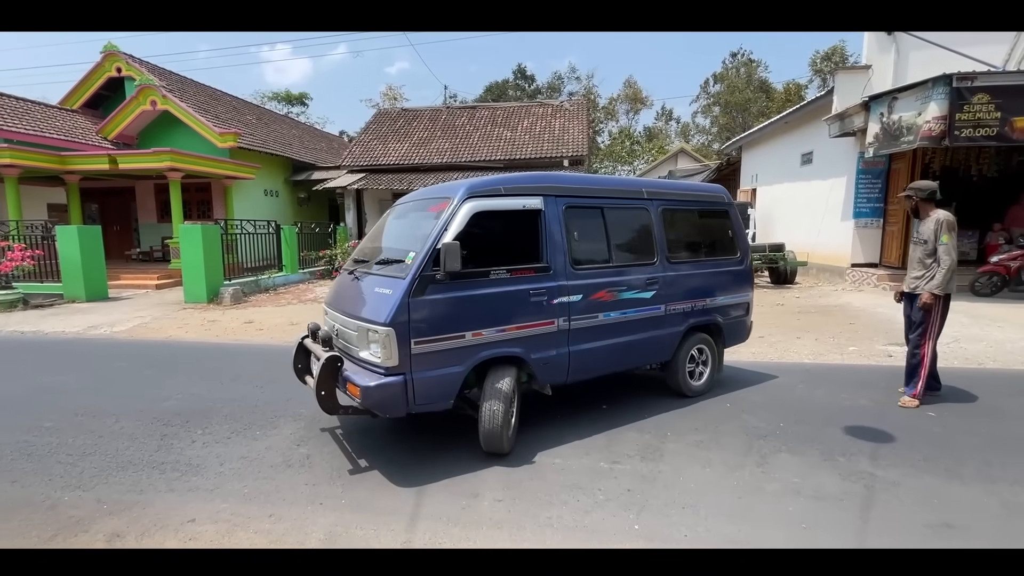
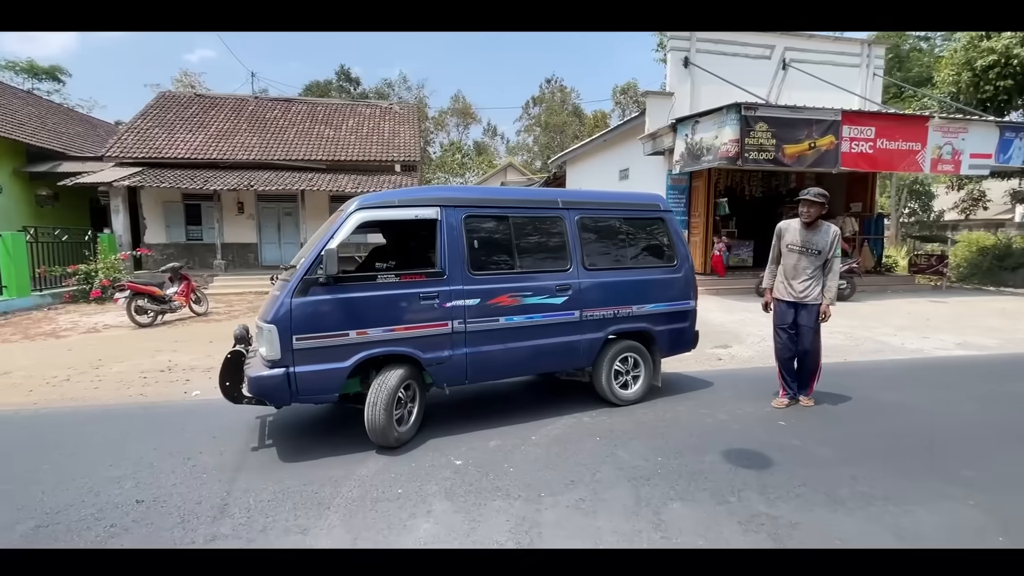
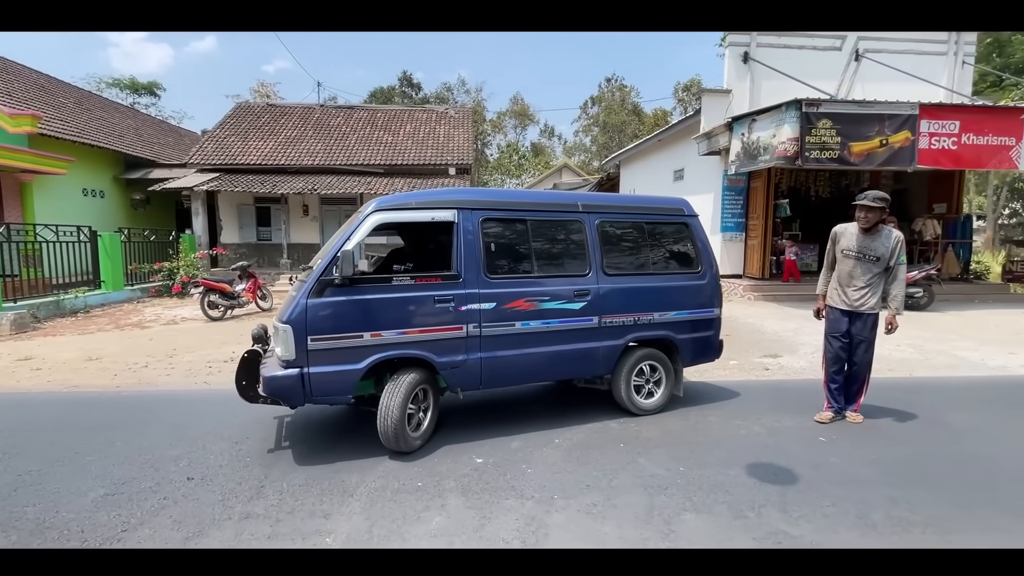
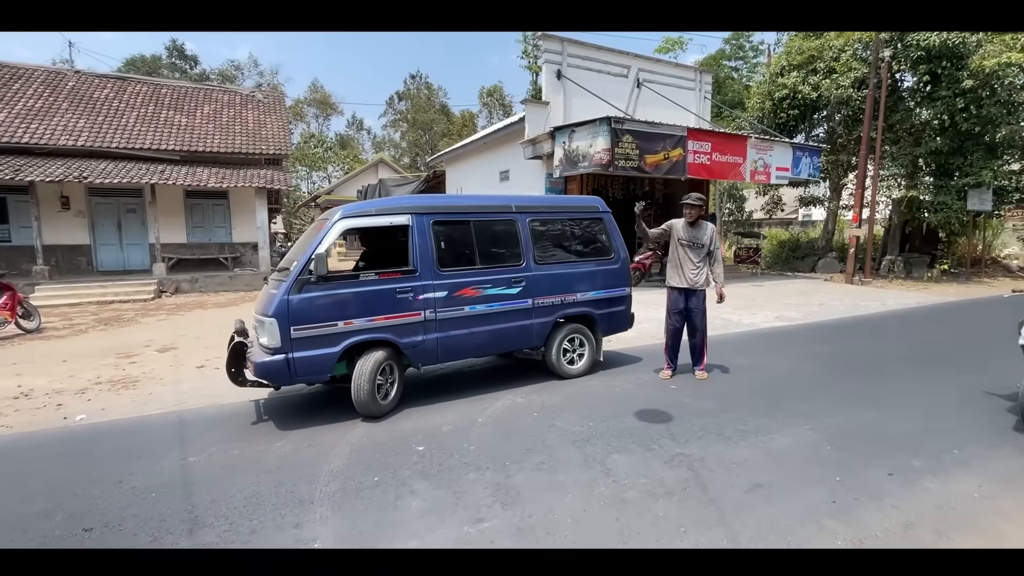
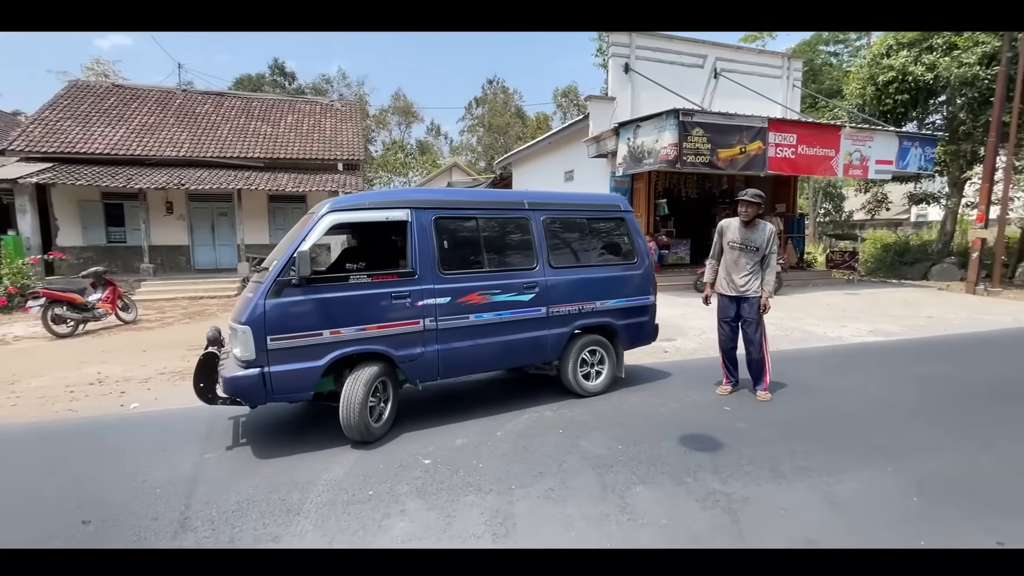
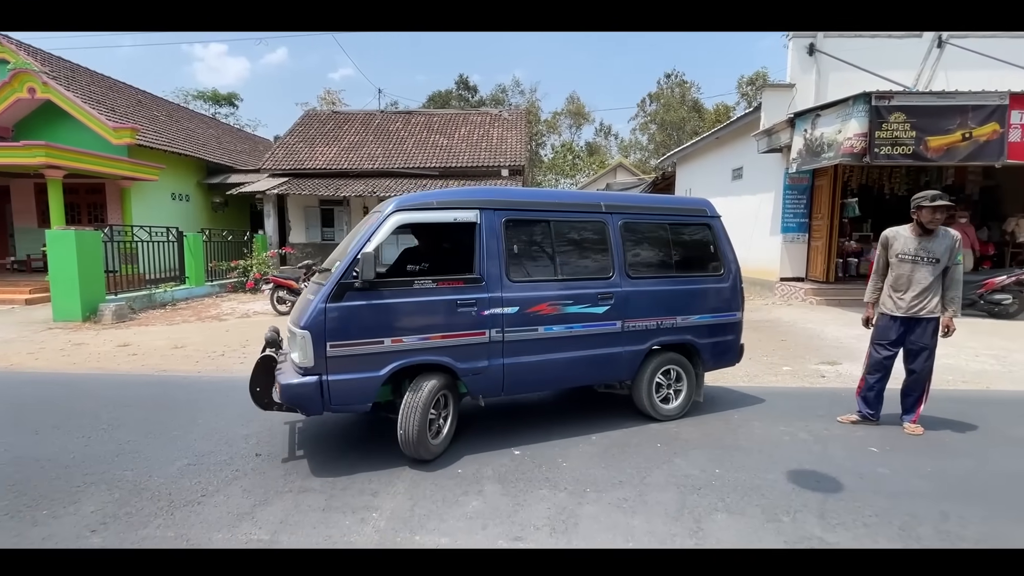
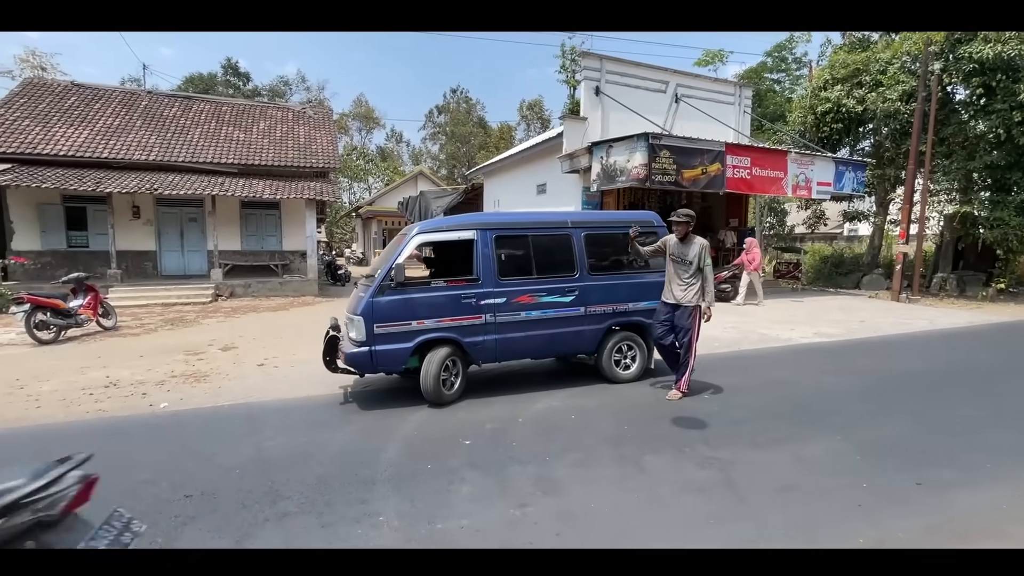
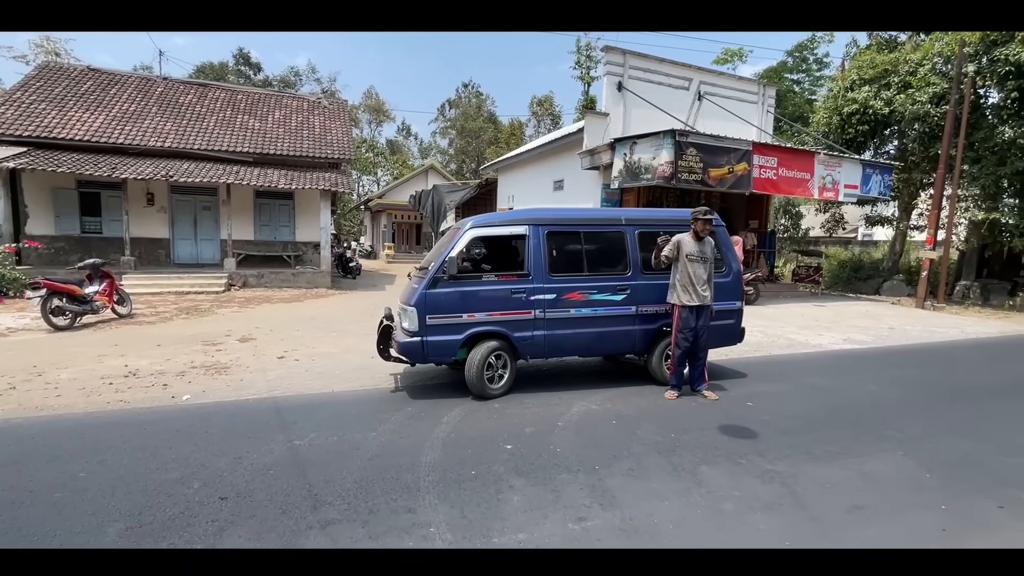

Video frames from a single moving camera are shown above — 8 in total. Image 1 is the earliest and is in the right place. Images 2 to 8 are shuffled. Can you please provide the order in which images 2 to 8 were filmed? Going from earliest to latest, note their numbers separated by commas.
6, 3, 2, 5, 4, 7, 8
